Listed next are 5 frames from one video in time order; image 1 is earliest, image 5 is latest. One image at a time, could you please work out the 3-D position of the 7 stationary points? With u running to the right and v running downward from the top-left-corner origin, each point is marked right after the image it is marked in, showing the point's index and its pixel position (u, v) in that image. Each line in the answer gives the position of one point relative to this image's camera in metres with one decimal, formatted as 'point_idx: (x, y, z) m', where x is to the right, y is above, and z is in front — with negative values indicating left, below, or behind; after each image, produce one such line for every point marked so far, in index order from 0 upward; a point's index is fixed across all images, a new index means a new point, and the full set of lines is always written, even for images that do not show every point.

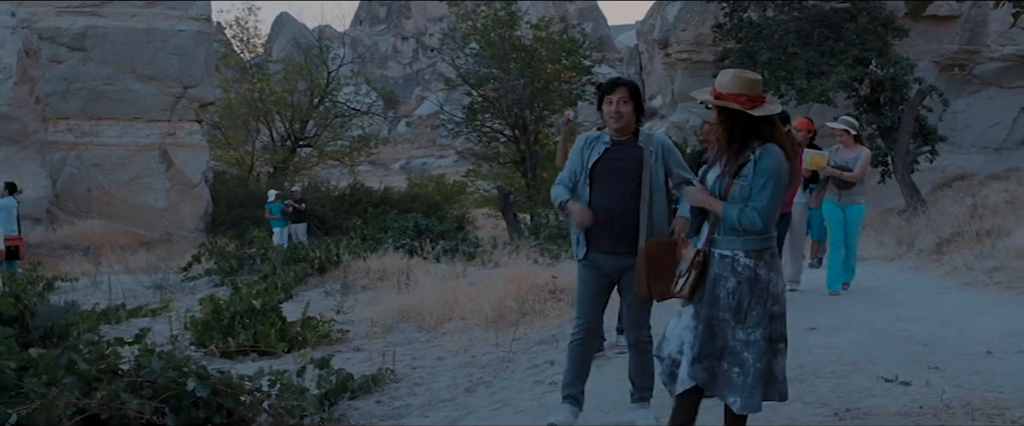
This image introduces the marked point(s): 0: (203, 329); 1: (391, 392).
0: (-2.3, -0.9, +8.7) m
1: (-0.7, -1.1, +6.9) m
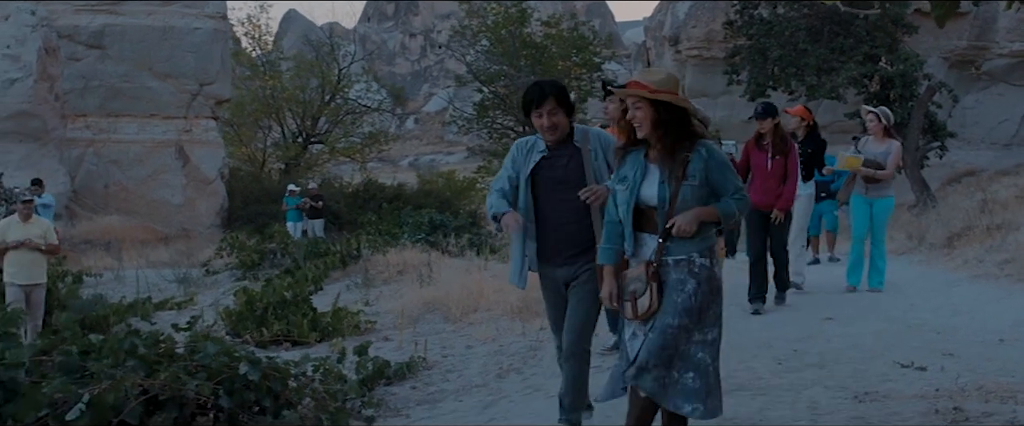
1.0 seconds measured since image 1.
0: (-2.1, -0.8, +9.0) m
1: (-0.5, -1.0, +7.1) m
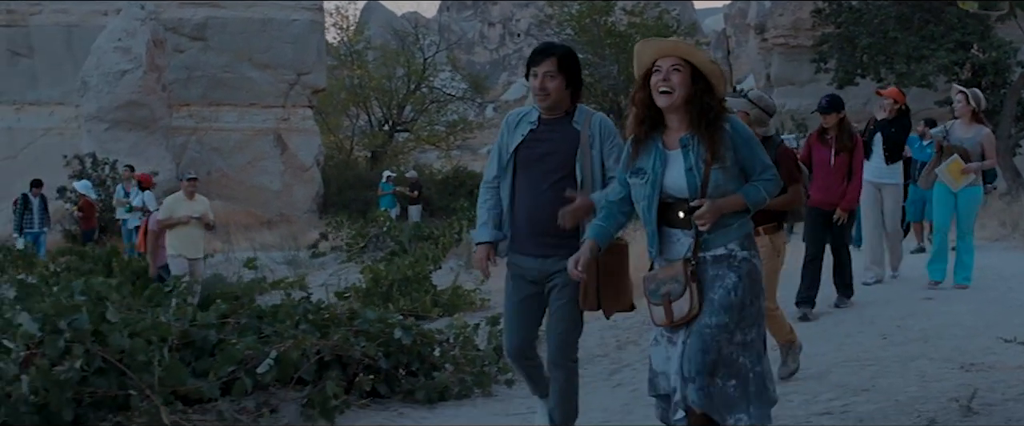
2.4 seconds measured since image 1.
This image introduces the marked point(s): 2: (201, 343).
0: (-1.2, -0.7, +9.6) m
1: (+0.2, -0.9, +7.7) m
2: (-1.5, -0.6, +5.4) m
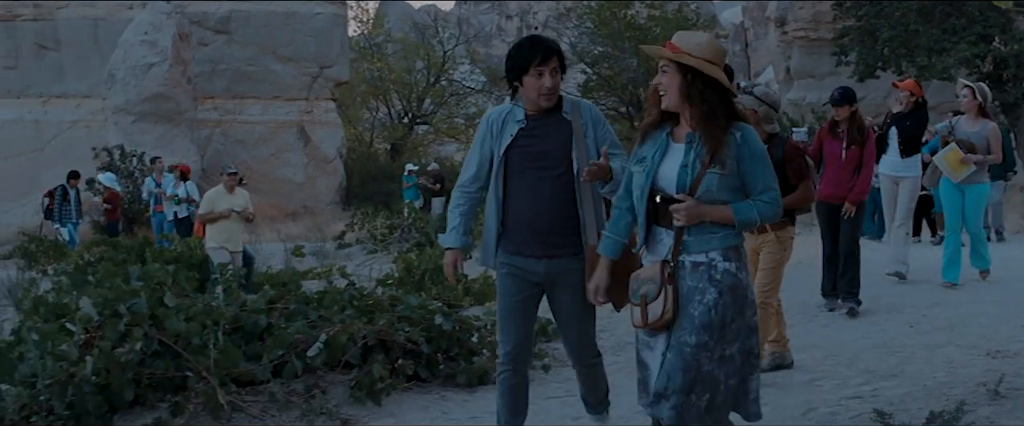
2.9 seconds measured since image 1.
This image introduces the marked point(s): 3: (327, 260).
0: (-1.0, -0.6, +9.8) m
1: (+0.5, -0.8, +7.9) m
2: (-1.3, -0.6, +5.6) m
3: (-2.5, -0.7, +16.0) m
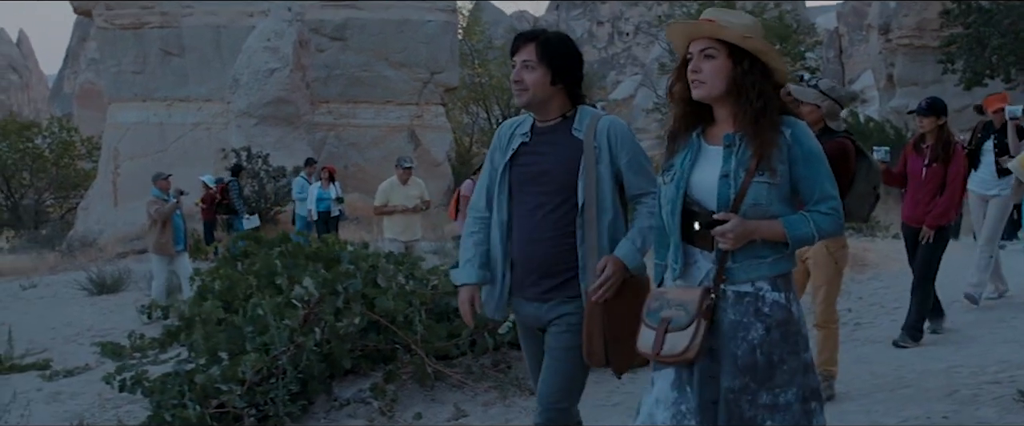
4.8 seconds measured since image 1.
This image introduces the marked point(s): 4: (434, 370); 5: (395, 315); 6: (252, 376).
0: (+0.2, -0.6, +10.5) m
1: (+1.5, -0.8, +8.4) m
2: (-0.4, -0.5, +6.3) m
3: (-0.9, -0.7, +16.8) m
4: (-0.4, -0.8, +6.1) m
5: (-0.6, -0.5, +6.0) m
6: (-1.3, -0.8, +5.7) m
